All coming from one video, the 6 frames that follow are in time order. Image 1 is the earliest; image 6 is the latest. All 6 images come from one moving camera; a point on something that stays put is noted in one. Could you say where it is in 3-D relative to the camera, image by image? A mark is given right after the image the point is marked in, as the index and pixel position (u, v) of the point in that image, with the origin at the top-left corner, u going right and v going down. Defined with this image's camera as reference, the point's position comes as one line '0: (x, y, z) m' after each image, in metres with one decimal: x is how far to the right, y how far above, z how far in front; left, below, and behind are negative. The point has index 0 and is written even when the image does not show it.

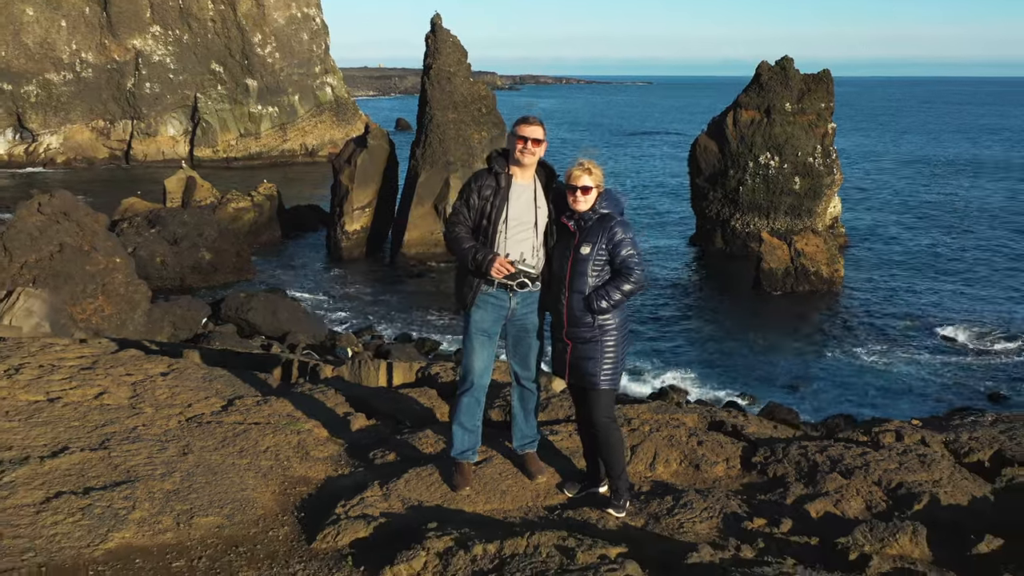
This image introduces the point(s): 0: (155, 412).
0: (-1.1, -0.4, +3.8) m
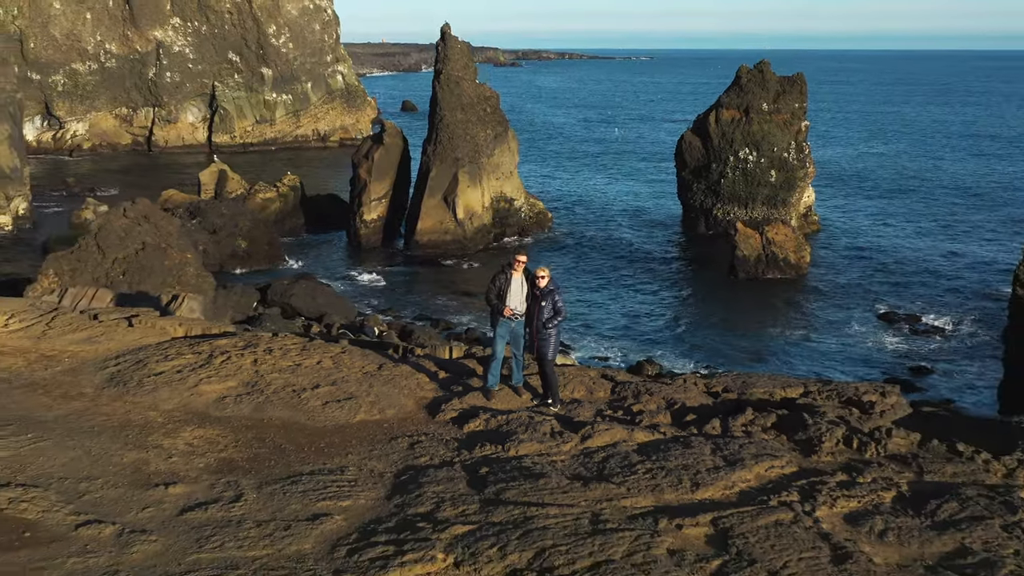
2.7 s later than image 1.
0: (-1.1, -0.6, +8.2) m
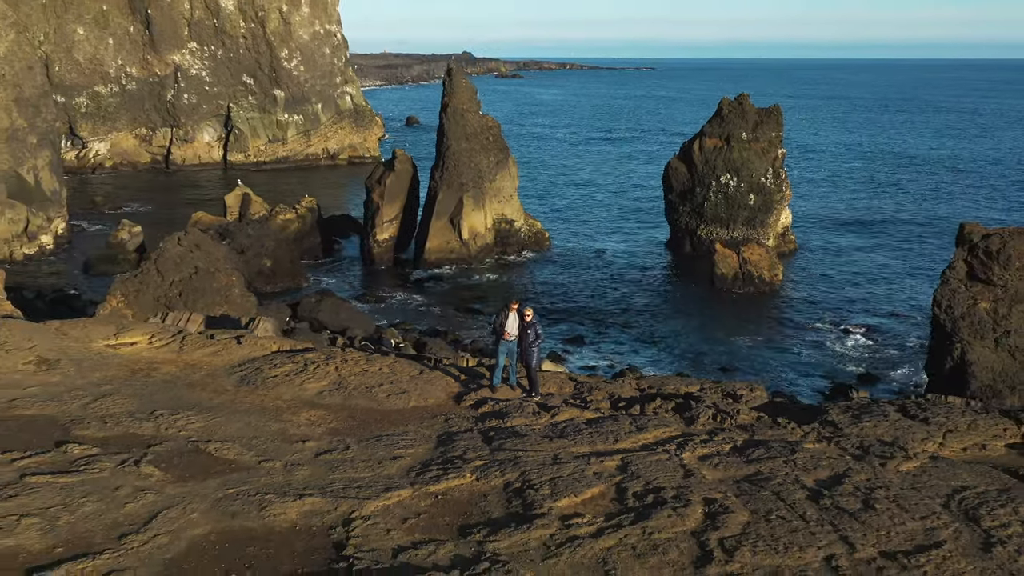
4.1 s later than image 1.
0: (-1.2, -0.9, +12.2) m
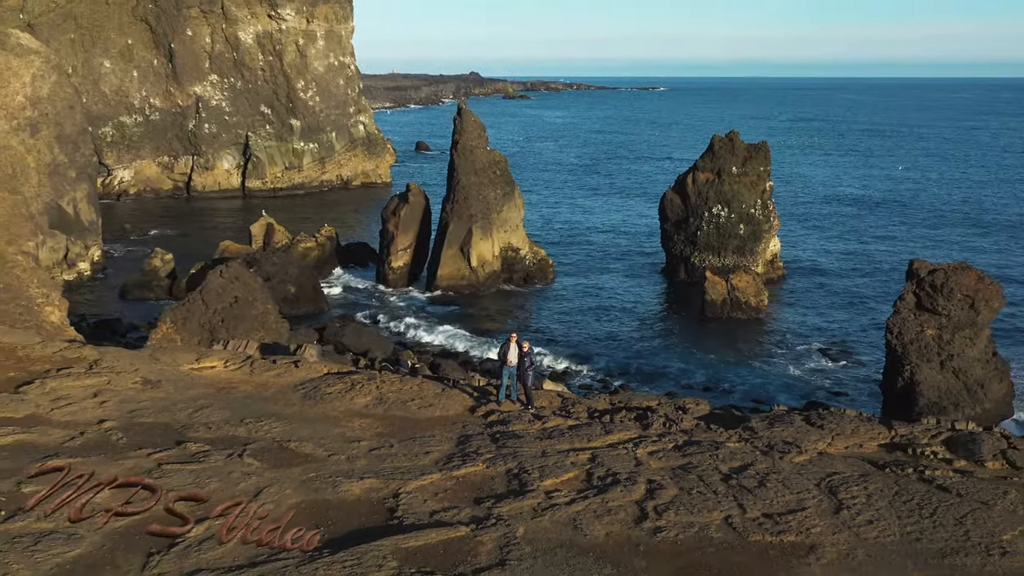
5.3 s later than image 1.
0: (-1.2, -1.4, +15.8) m
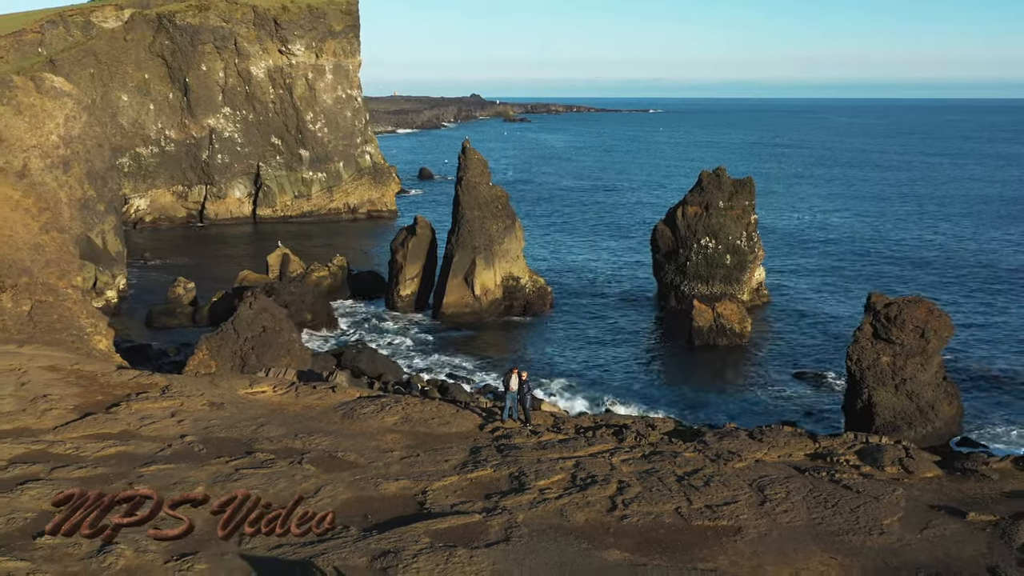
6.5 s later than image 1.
0: (-1.1, -2.1, +19.2) m
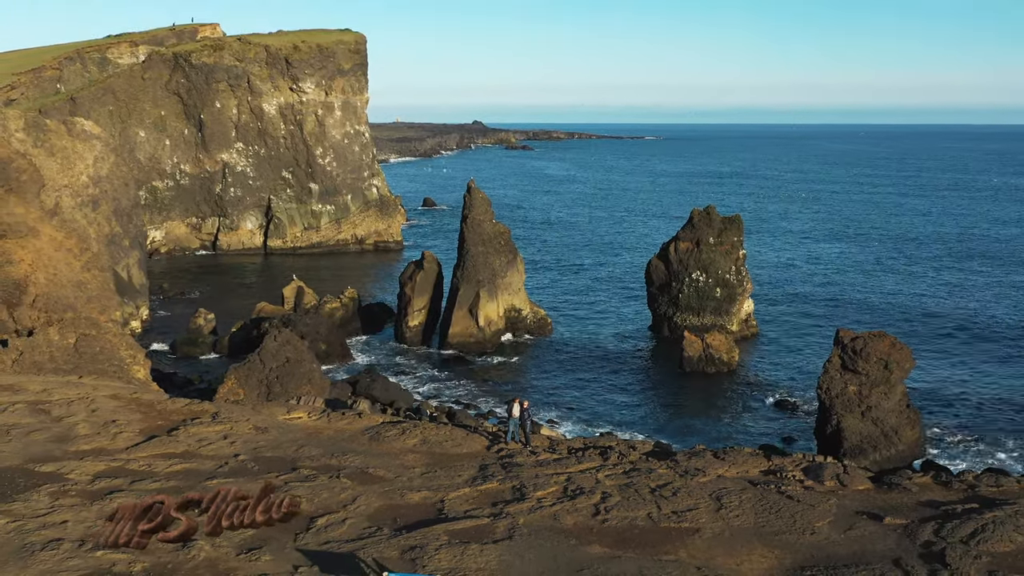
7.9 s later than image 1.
0: (-1.1, -2.9, +22.5) m
